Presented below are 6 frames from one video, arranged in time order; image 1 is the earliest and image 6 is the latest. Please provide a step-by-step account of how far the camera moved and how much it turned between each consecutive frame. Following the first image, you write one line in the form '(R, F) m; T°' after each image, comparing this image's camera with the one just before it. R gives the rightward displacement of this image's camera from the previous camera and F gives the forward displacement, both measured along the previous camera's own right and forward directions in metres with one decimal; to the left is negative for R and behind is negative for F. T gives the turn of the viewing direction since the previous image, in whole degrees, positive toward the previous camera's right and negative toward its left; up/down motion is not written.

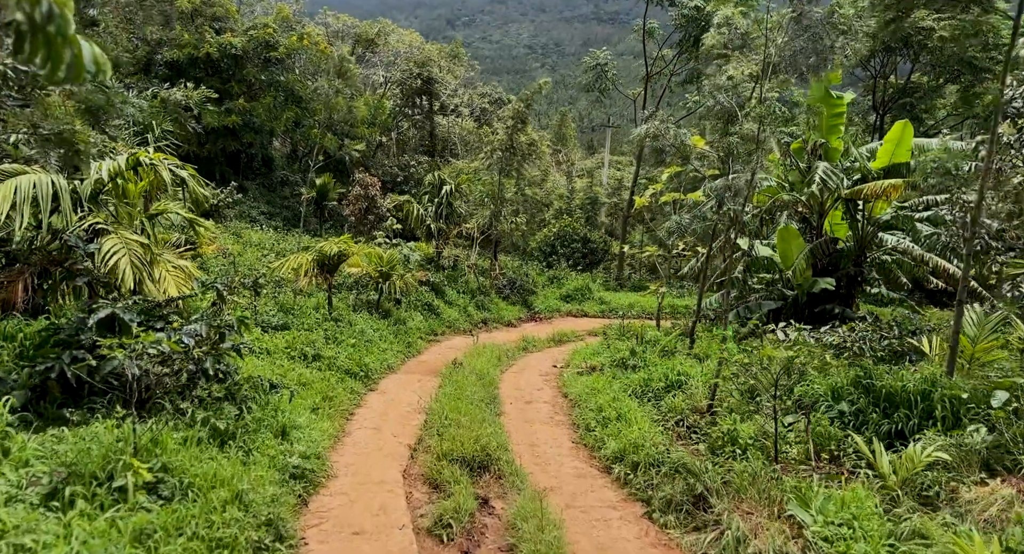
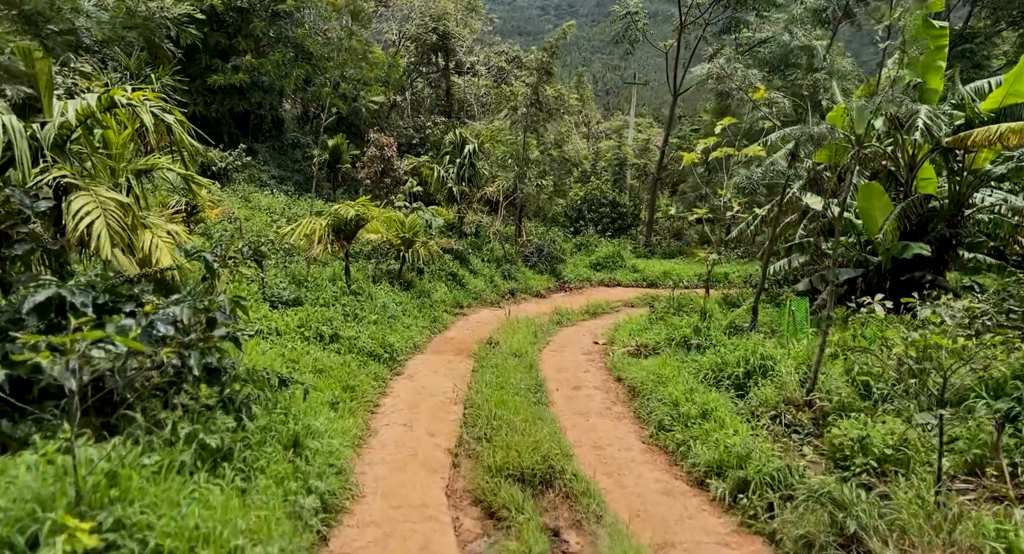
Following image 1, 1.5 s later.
(-0.3, +1.2) m; -1°
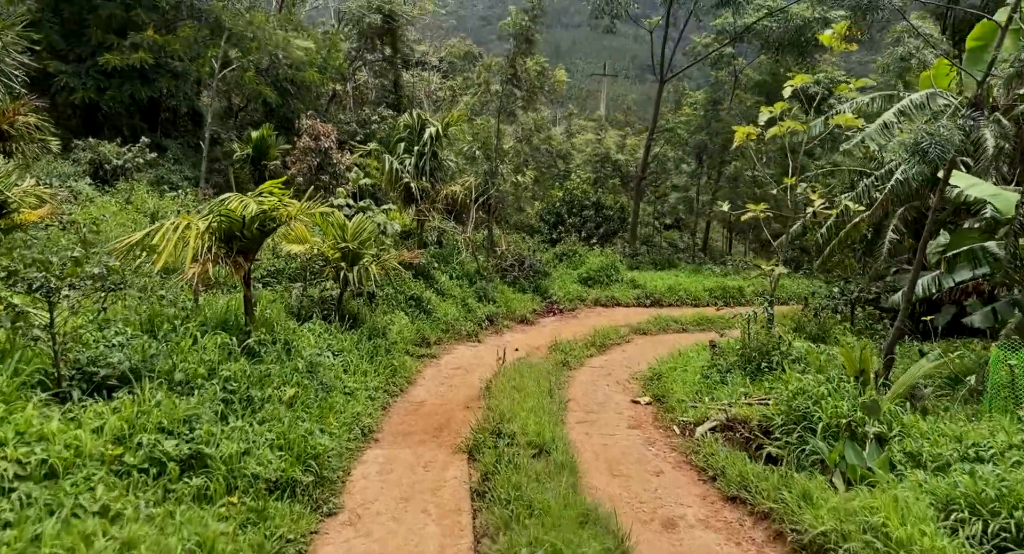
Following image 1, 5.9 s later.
(-0.5, +3.6) m; +4°
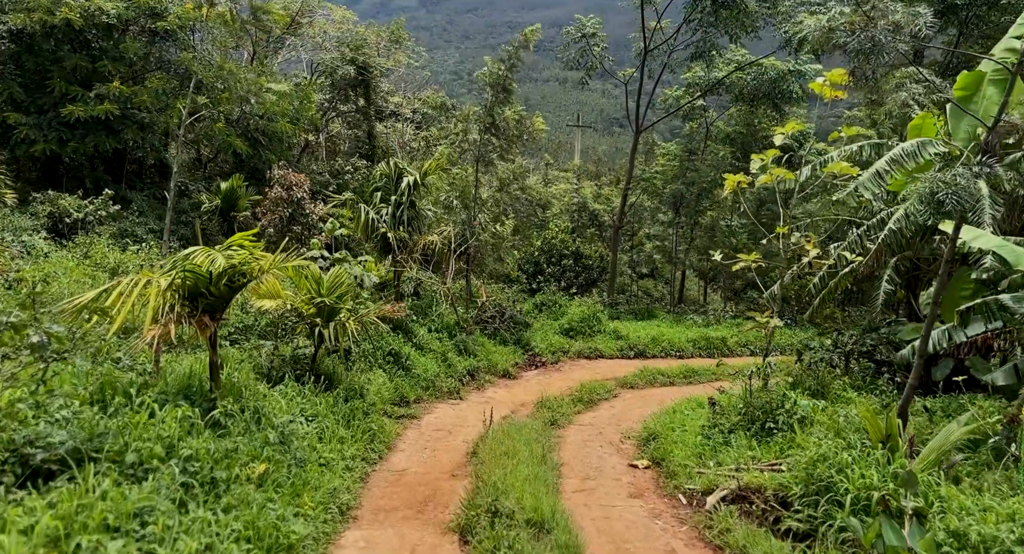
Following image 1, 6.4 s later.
(-0.1, +0.4) m; +2°
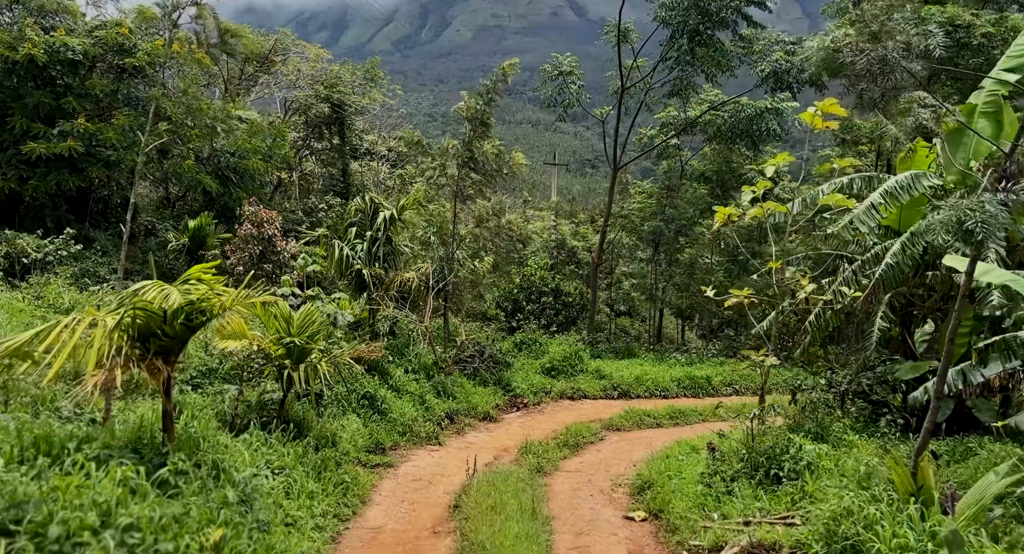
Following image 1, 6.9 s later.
(-0.1, +0.4) m; +2°
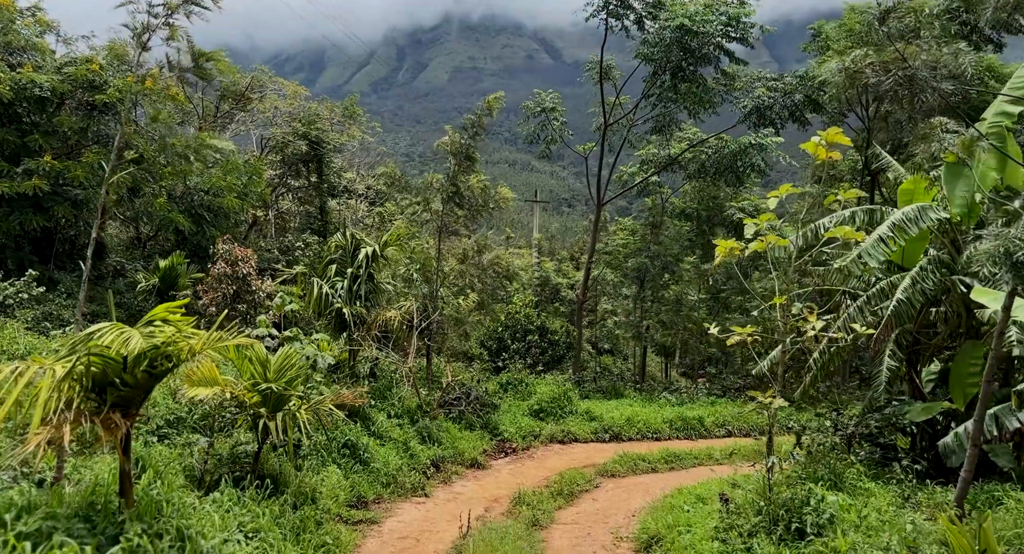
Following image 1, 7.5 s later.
(-0.1, +0.5) m; +2°
